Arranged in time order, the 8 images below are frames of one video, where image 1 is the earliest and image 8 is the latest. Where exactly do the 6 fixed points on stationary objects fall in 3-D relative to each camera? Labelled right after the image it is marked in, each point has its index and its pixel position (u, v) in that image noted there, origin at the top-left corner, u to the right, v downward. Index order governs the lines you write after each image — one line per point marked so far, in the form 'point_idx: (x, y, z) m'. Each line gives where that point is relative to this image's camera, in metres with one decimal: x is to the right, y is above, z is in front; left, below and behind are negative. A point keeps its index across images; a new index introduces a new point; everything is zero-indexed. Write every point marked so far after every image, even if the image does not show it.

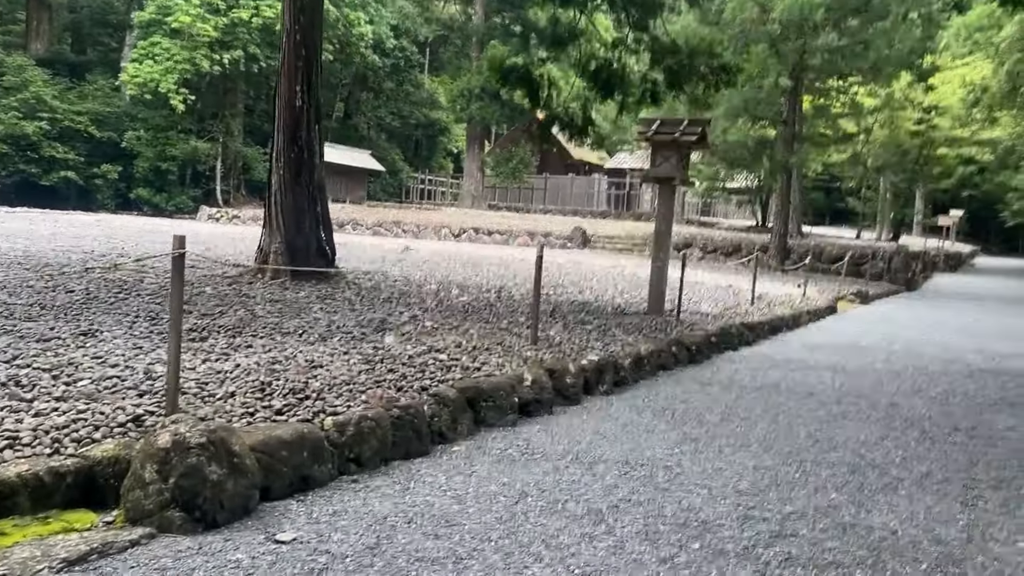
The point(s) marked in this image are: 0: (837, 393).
0: (+1.9, -0.6, +5.3) m
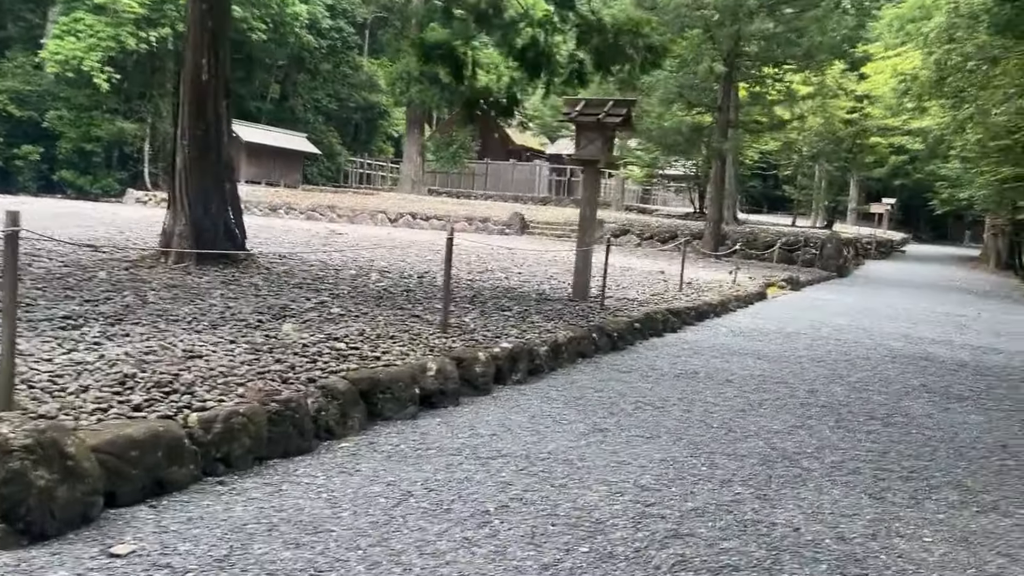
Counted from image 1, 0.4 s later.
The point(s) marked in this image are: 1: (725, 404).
0: (+1.4, -0.5, +5.2) m
1: (+1.1, -0.6, +4.5) m
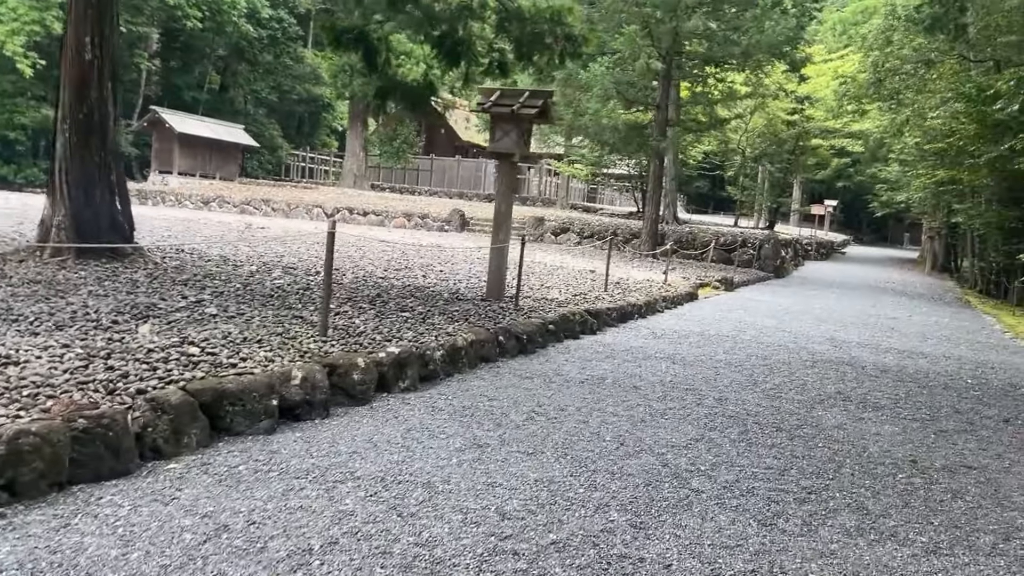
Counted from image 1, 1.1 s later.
0: (+0.8, -0.5, +4.9) m
1: (+0.5, -0.6, +4.2) m
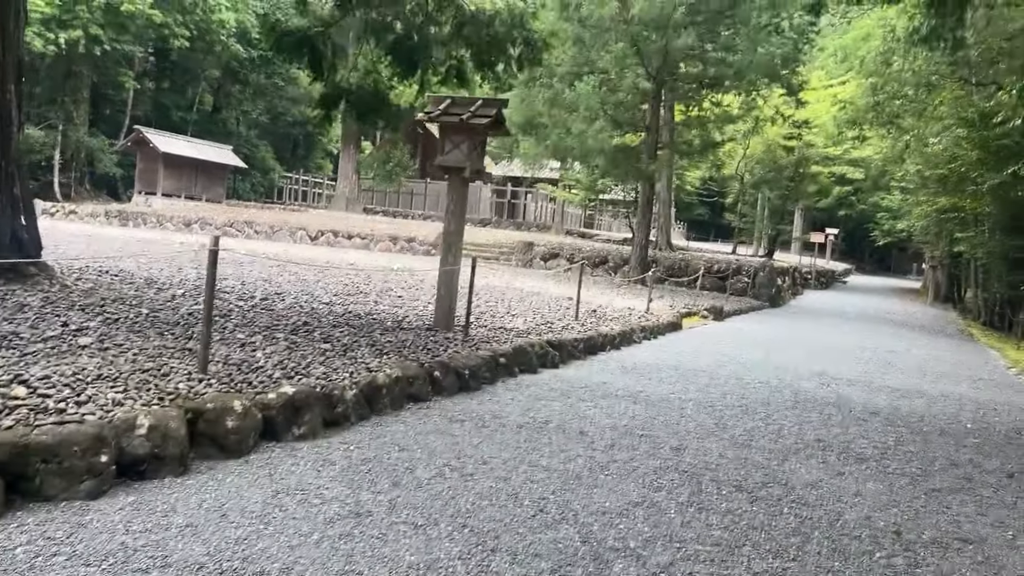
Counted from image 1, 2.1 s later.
0: (+0.5, -0.7, +4.3) m
1: (+0.2, -0.7, +3.6) m
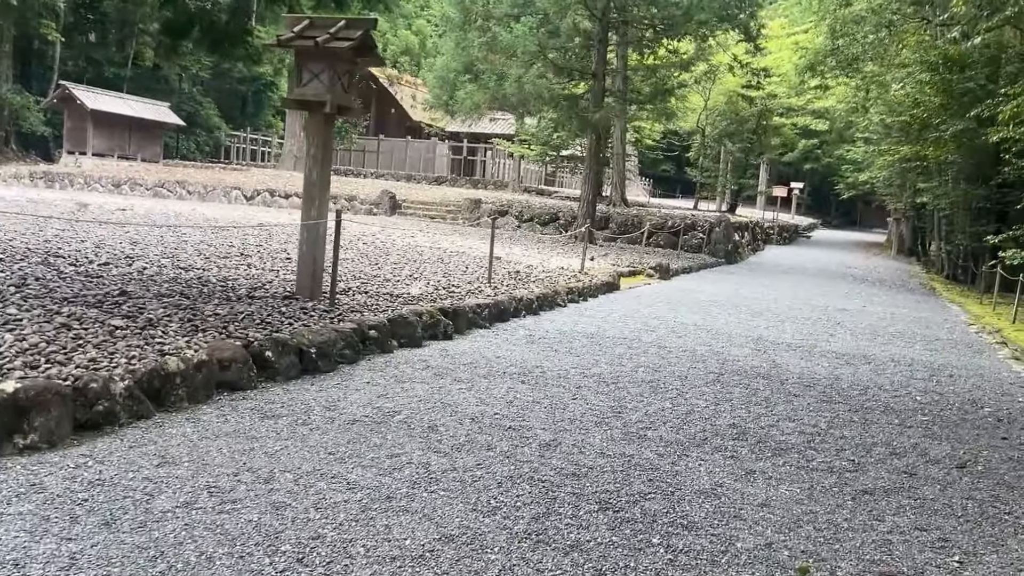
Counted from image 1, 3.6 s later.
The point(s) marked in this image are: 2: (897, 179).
0: (-0.1, -0.5, +3.4) m
1: (-0.4, -0.6, +2.7) m
2: (+8.2, +2.3, +19.3) m
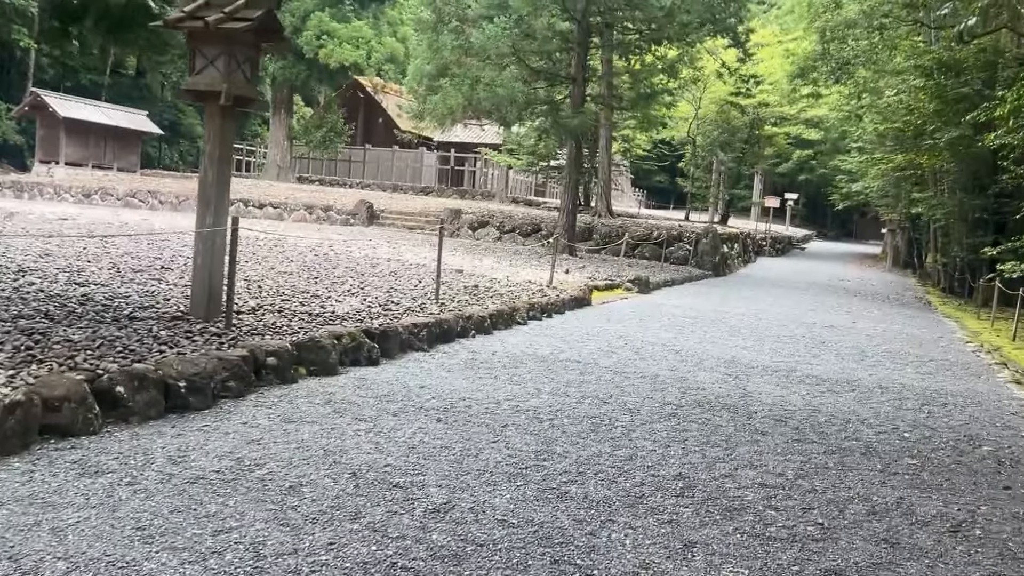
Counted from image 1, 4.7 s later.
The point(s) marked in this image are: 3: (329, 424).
0: (-0.5, -0.6, +2.7) m
1: (-0.8, -0.6, +2.0) m
2: (+7.8, +2.0, +18.7) m
3: (-0.7, -0.5, +3.5) m
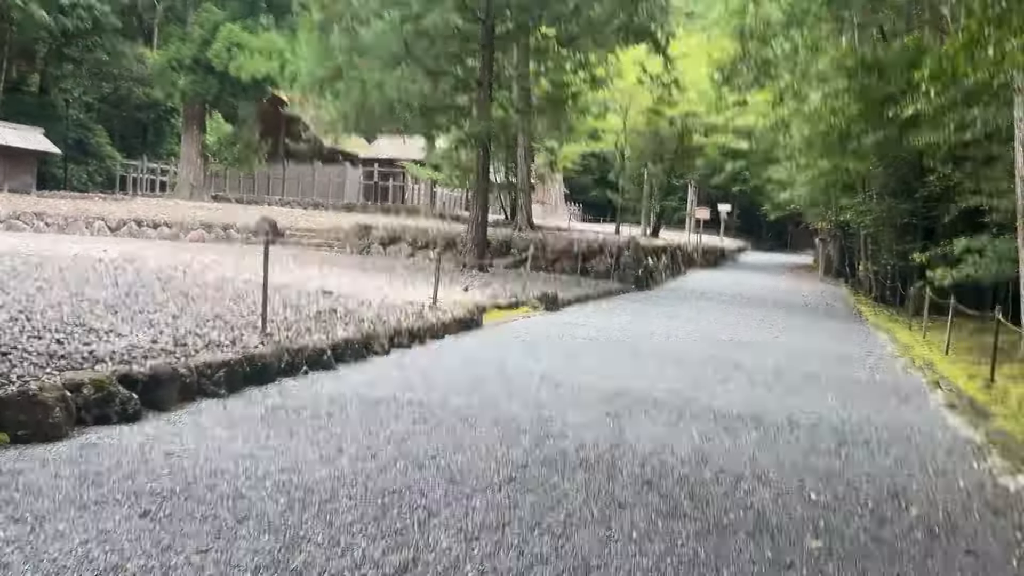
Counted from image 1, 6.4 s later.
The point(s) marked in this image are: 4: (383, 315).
0: (-1.1, -0.7, +1.6) m
1: (-1.4, -0.7, +0.9) m
2: (+6.1, +1.8, +18.1) m
3: (-1.4, -0.6, +2.4) m
4: (-1.0, -0.2, +6.8) m
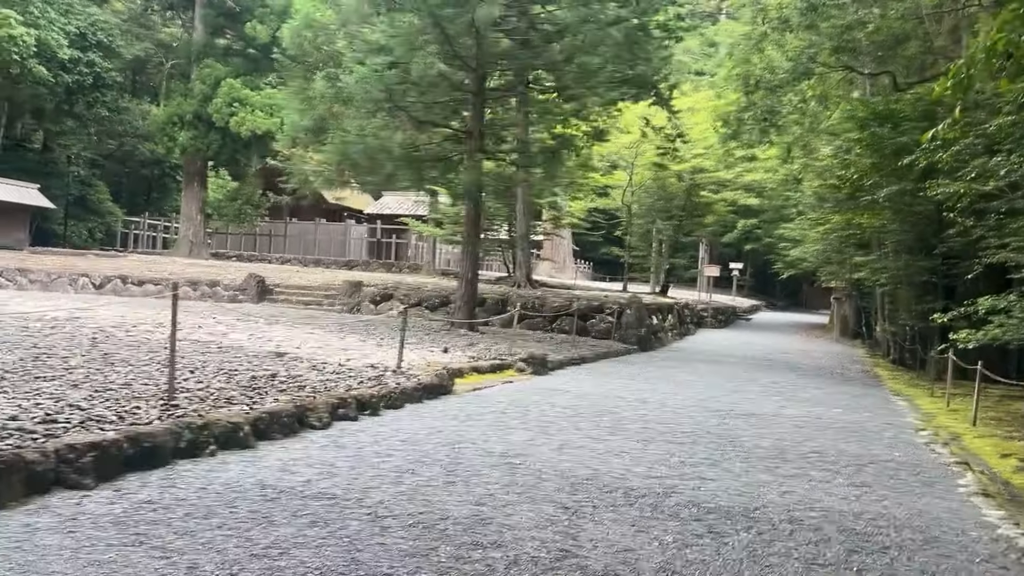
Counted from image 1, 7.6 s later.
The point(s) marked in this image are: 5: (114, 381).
0: (-1.5, -0.8, +0.8) m
1: (-1.7, -0.8, +0.1) m
2: (+6.1, +0.7, +17.3) m
3: (-1.7, -0.8, +1.6) m
4: (-1.2, -0.6, +6.1) m
5: (-2.2, -0.5, +4.9) m
